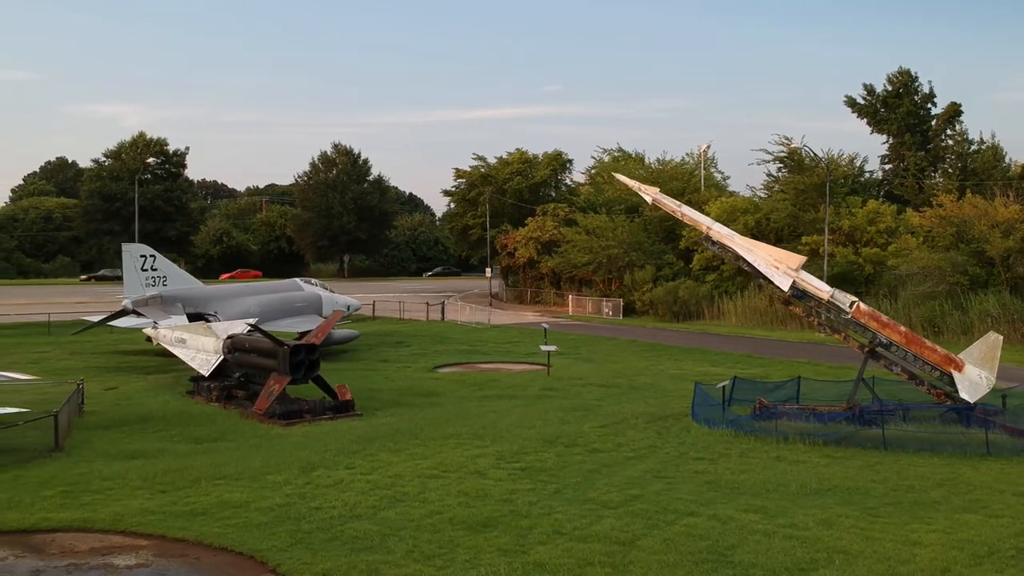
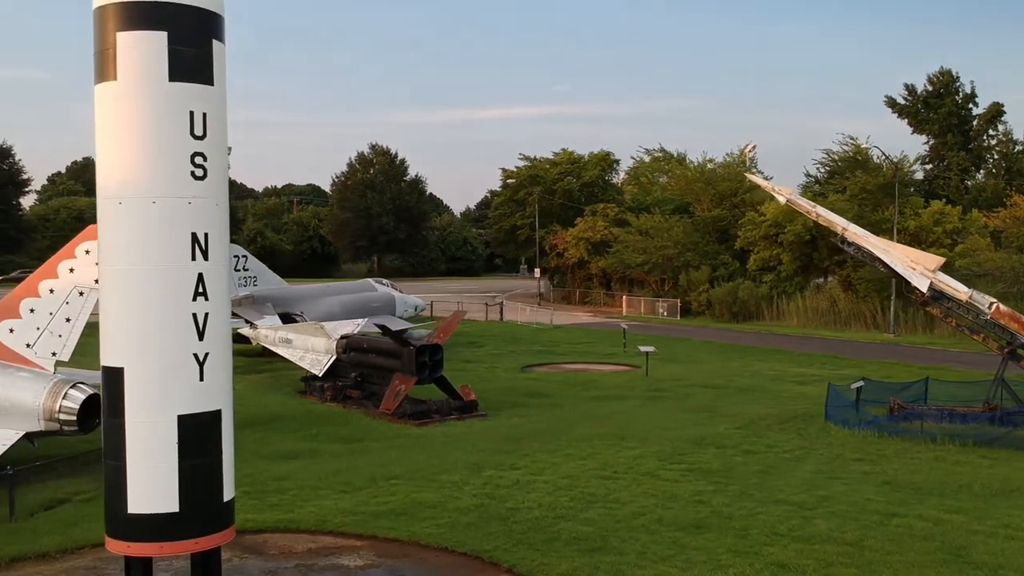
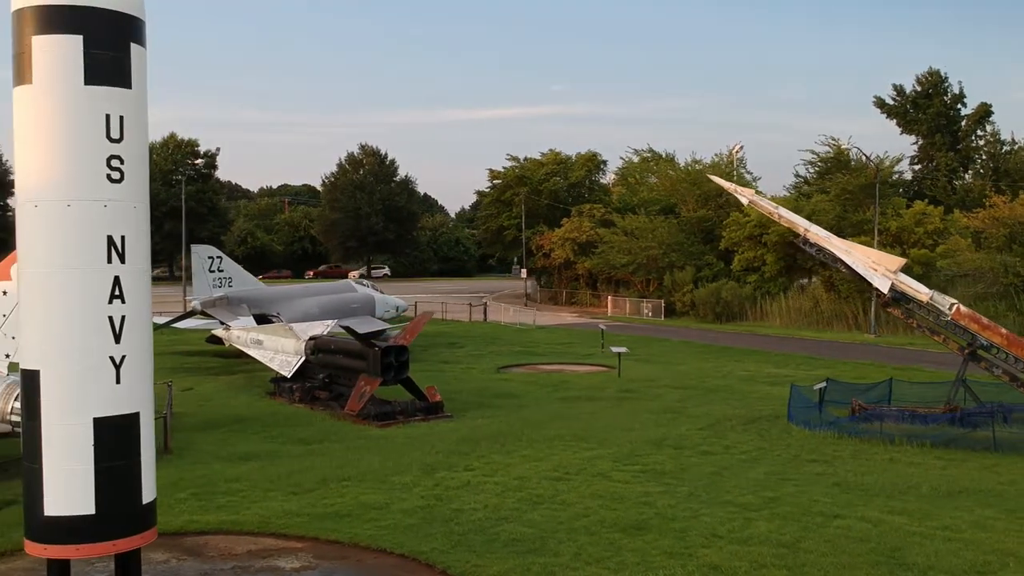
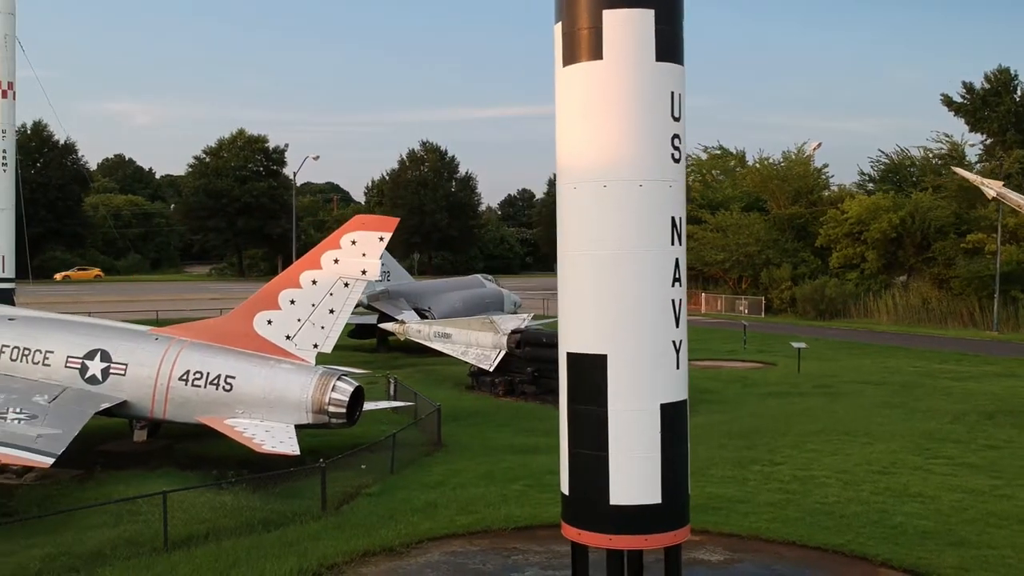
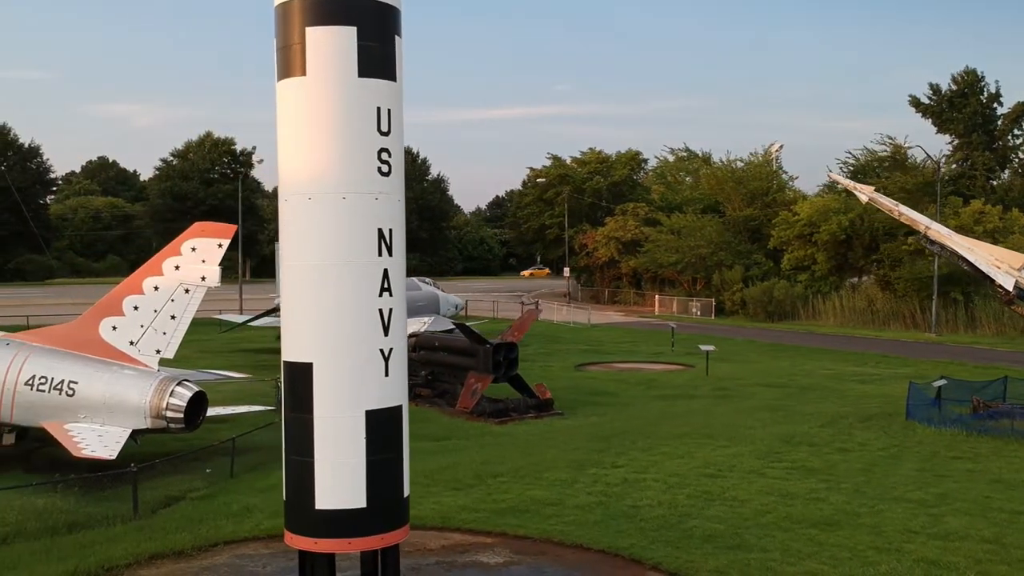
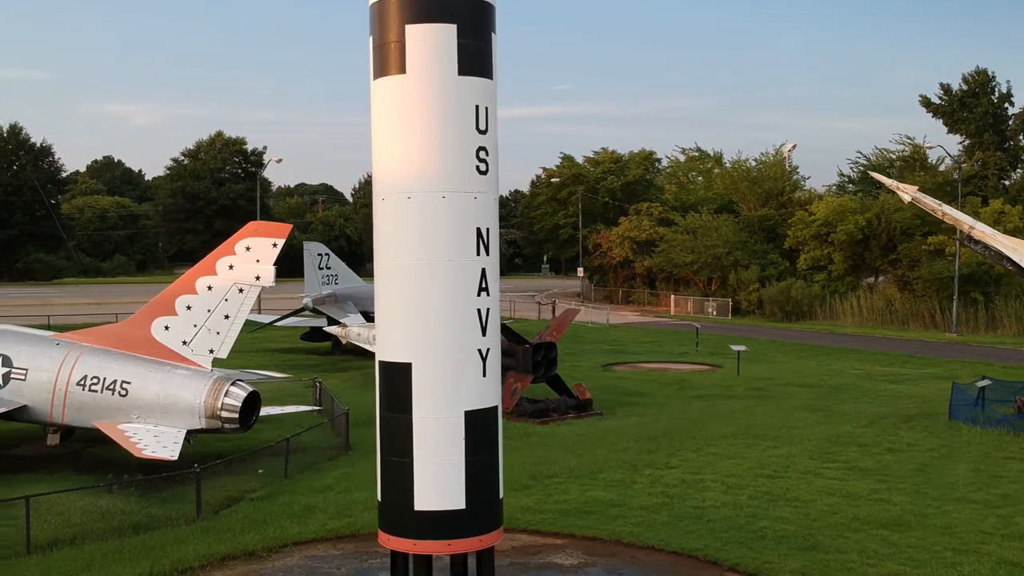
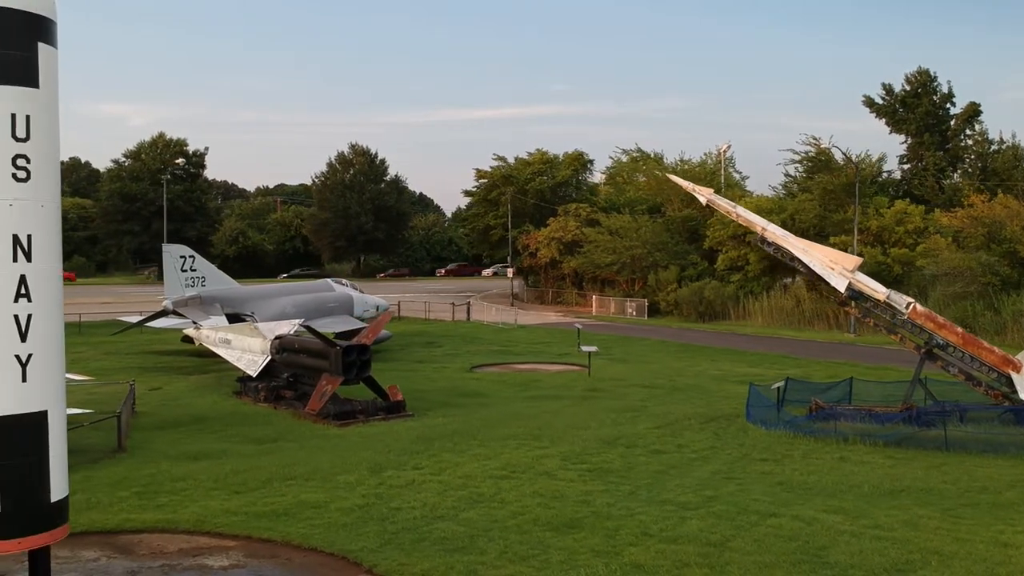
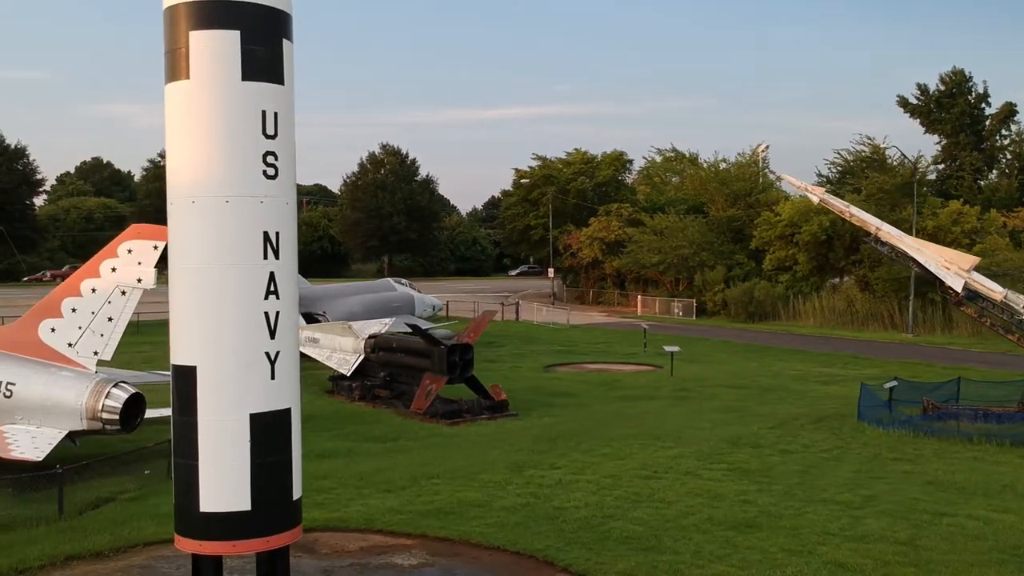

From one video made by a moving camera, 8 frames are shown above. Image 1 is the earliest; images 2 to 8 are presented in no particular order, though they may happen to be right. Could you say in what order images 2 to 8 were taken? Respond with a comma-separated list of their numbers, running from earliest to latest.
7, 3, 2, 8, 5, 6, 4
